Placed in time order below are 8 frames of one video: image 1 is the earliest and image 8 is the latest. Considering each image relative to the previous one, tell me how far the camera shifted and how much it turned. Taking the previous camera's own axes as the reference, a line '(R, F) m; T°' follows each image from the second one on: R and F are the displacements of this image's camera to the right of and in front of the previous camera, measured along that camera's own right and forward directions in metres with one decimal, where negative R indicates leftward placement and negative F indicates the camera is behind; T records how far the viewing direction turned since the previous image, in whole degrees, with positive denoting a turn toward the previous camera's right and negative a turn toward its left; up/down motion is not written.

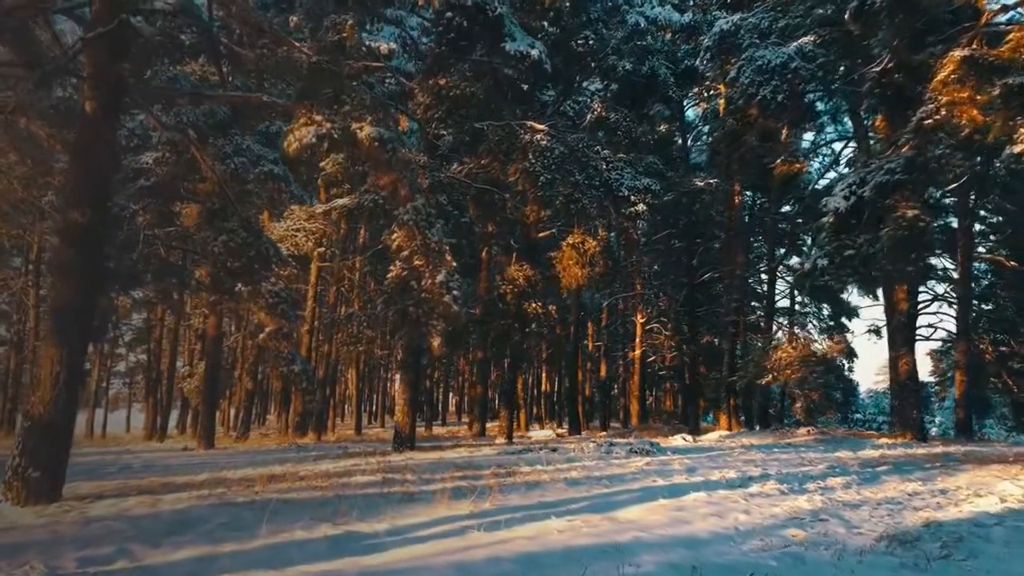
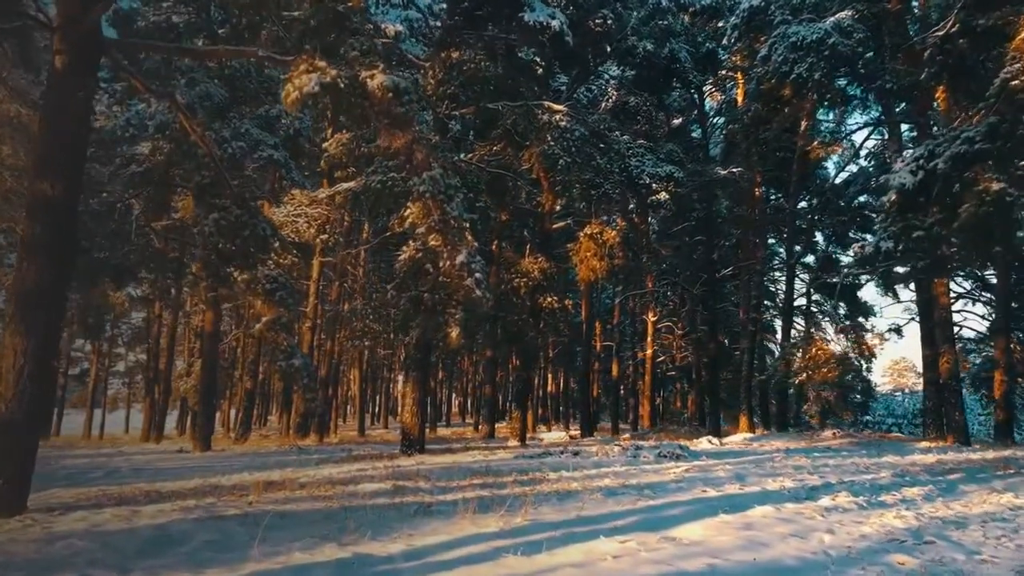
(-0.3, +1.3) m; 0°
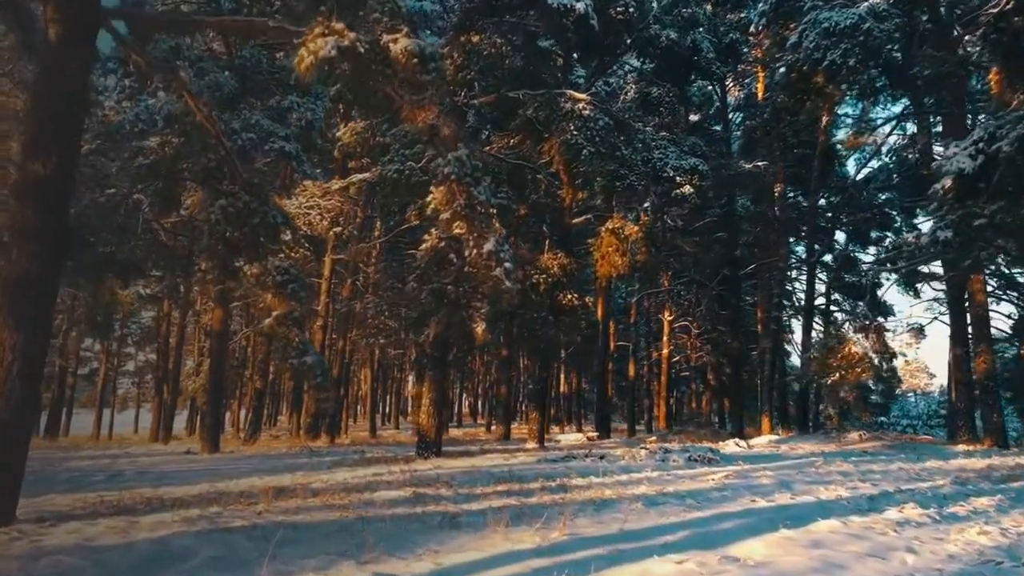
(-0.2, +0.7) m; -1°
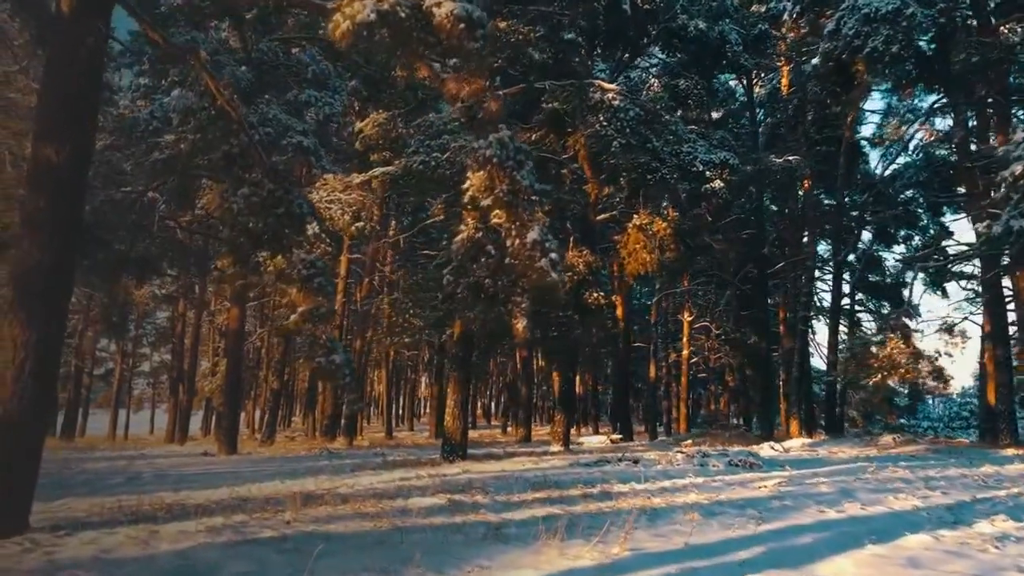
(-0.4, +0.6) m; -1°
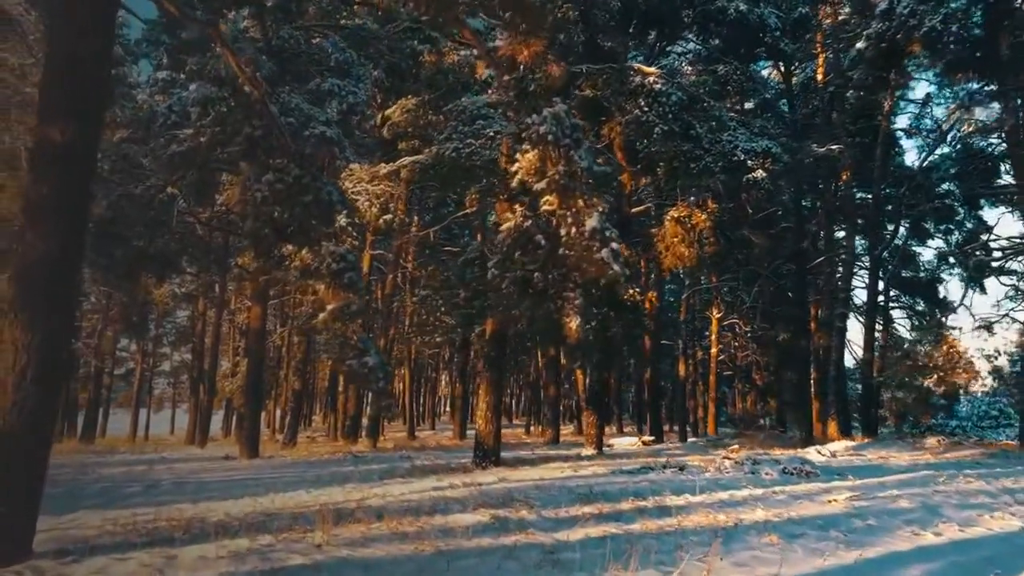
(-0.3, +0.8) m; -1°
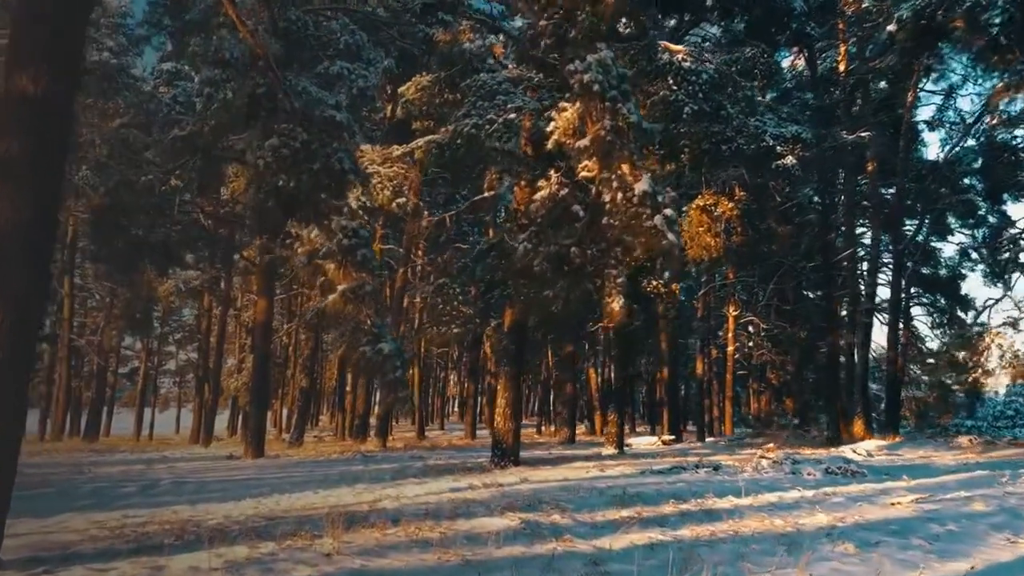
(-0.2, +0.9) m; -1°
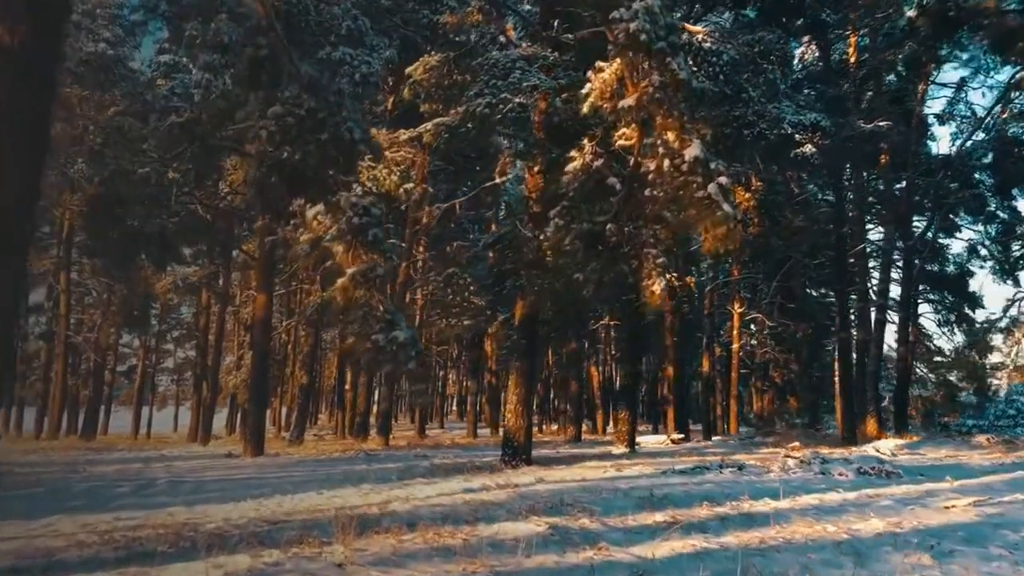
(-0.3, +0.7) m; 0°
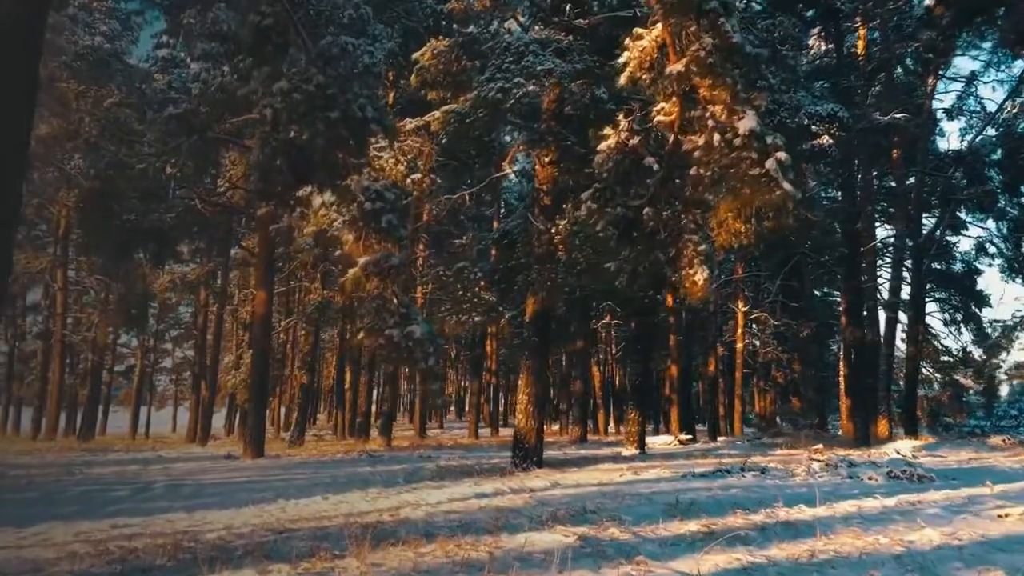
(-0.2, +0.5) m; 0°
